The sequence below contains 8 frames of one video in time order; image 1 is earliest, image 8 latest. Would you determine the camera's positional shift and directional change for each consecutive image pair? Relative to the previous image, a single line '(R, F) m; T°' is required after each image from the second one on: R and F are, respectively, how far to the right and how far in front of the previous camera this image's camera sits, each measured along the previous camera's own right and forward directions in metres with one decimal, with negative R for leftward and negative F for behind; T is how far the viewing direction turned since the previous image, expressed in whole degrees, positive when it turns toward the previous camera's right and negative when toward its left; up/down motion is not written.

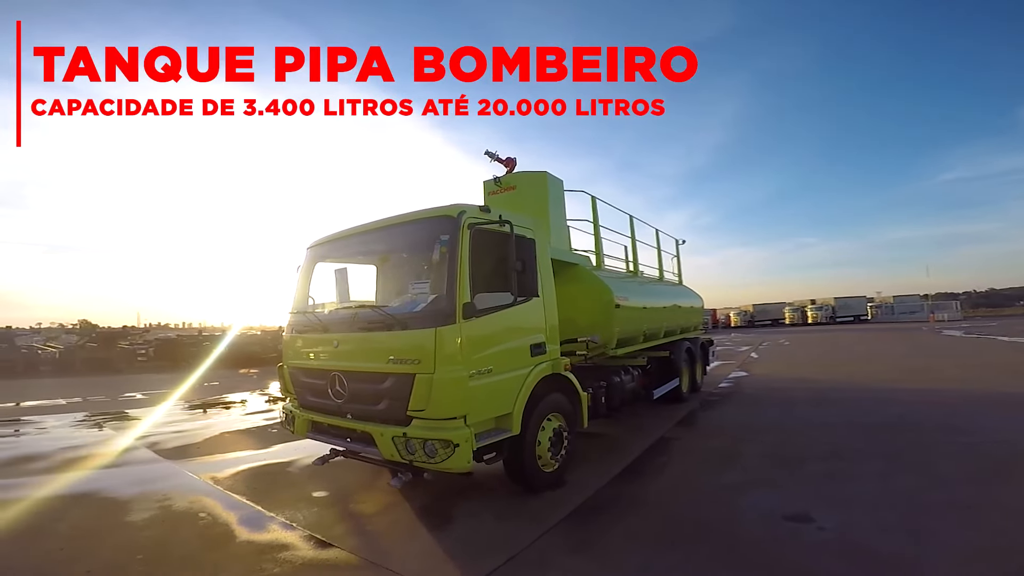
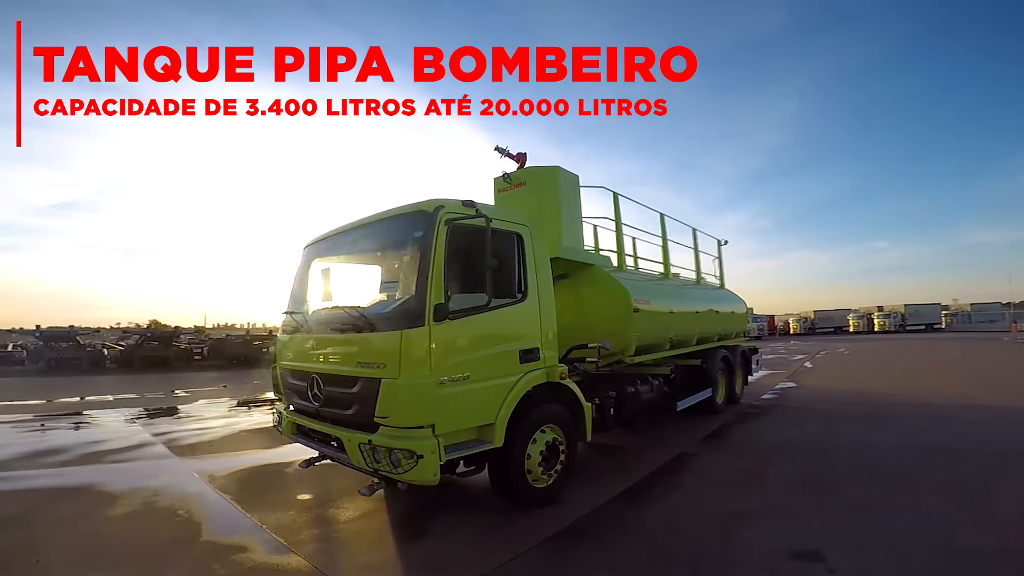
(+0.6, +0.4) m; -6°
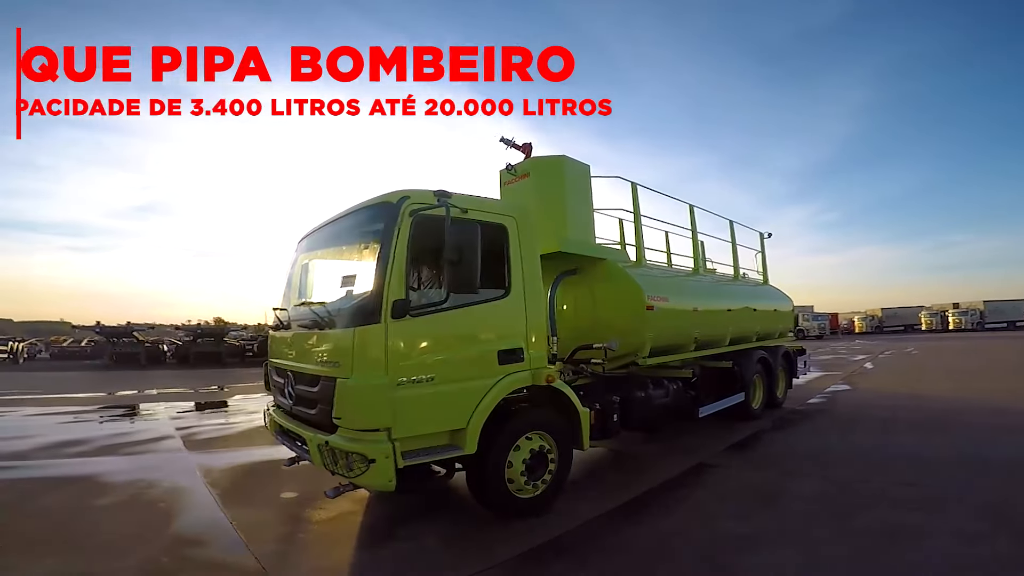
(+0.7, +0.4) m; -6°
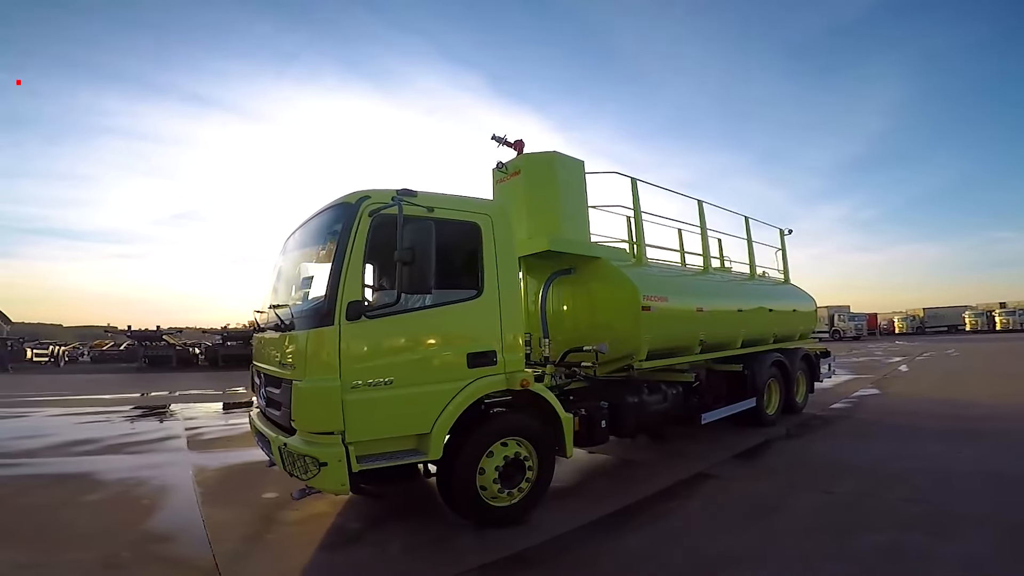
(+0.5, +0.2) m; -4°
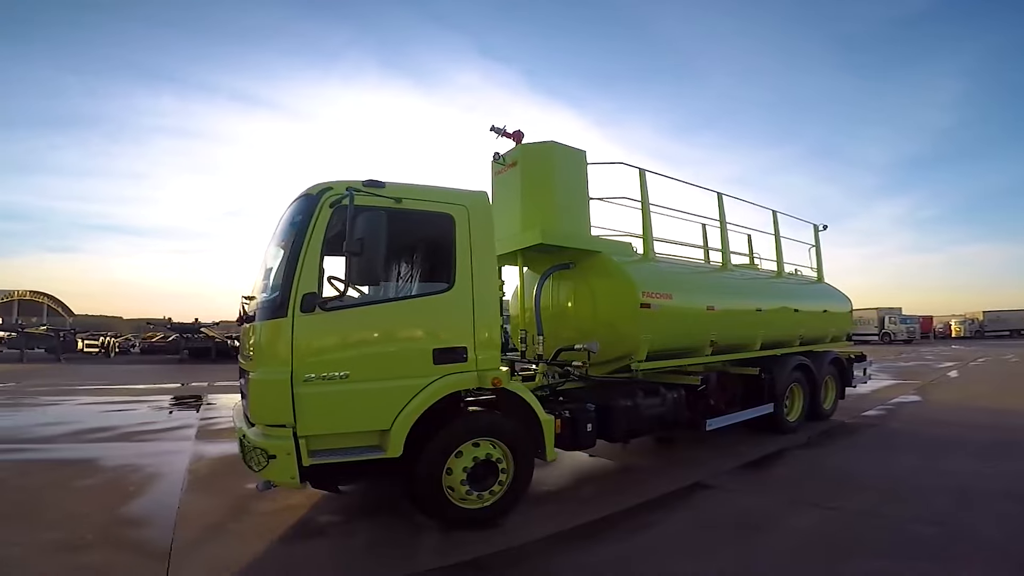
(+0.6, +0.2) m; -5°
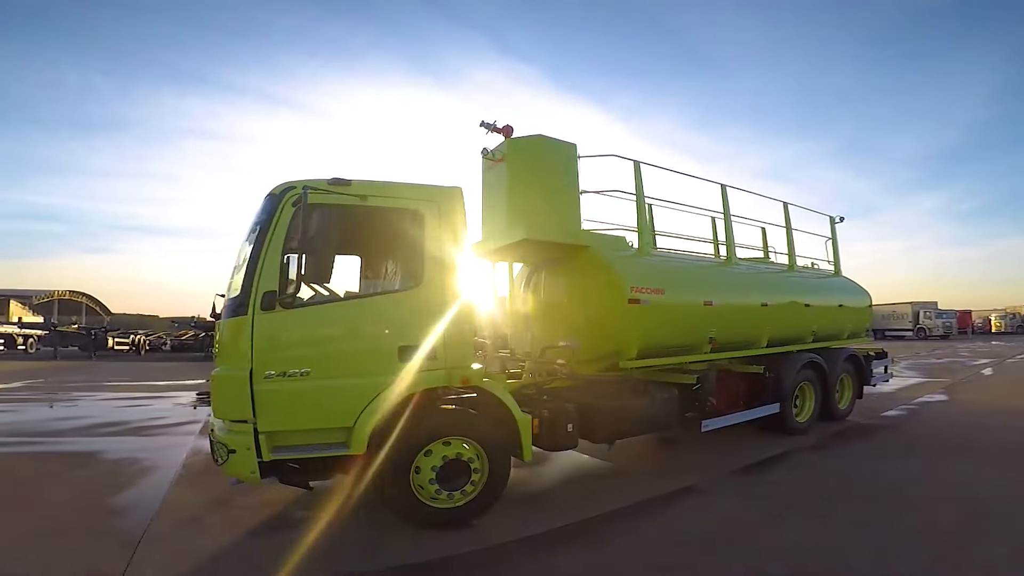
(+0.5, +0.1) m; -3°
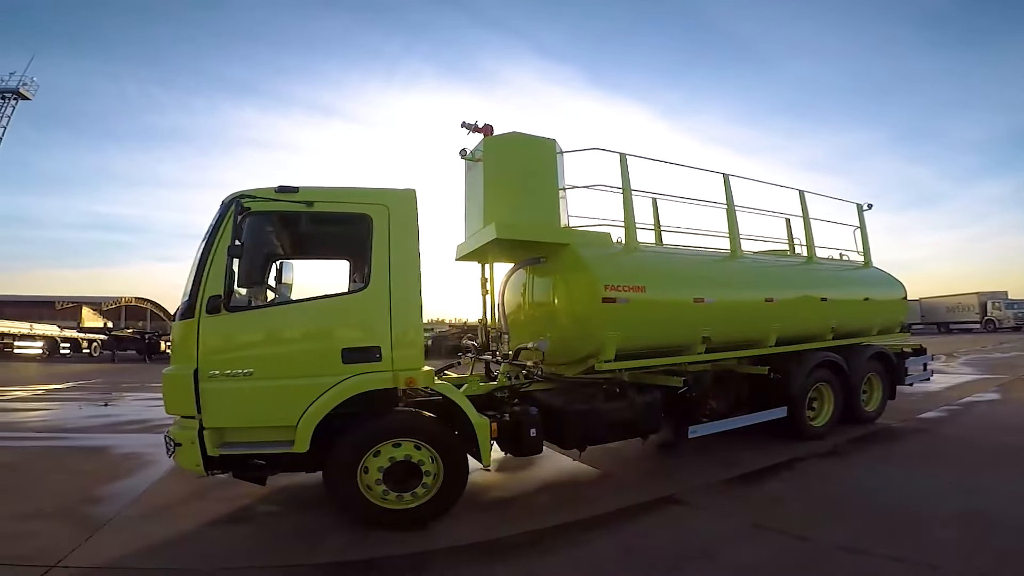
(+0.9, +0.1) m; -6°
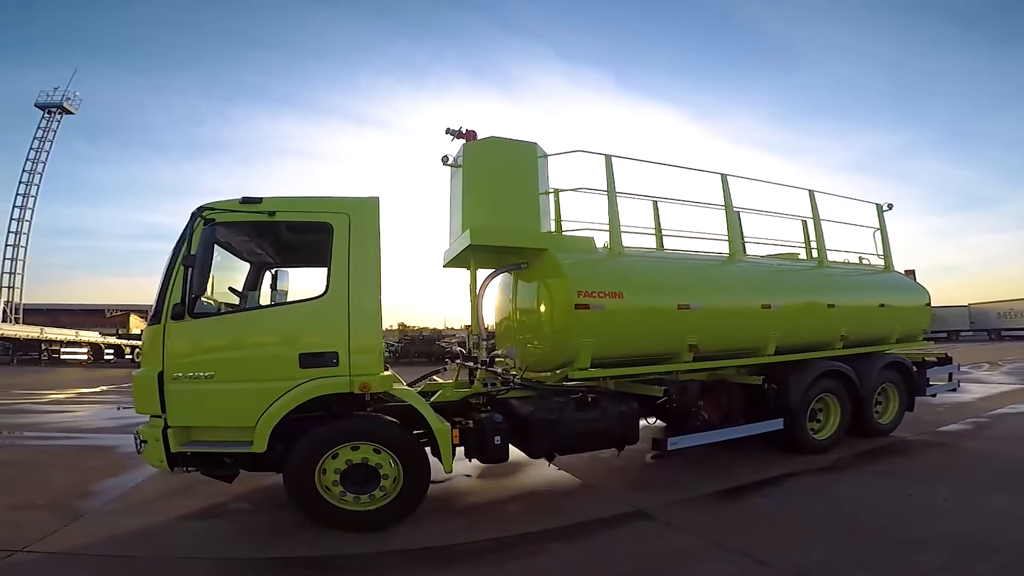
(+0.7, 0.0) m; -5°
